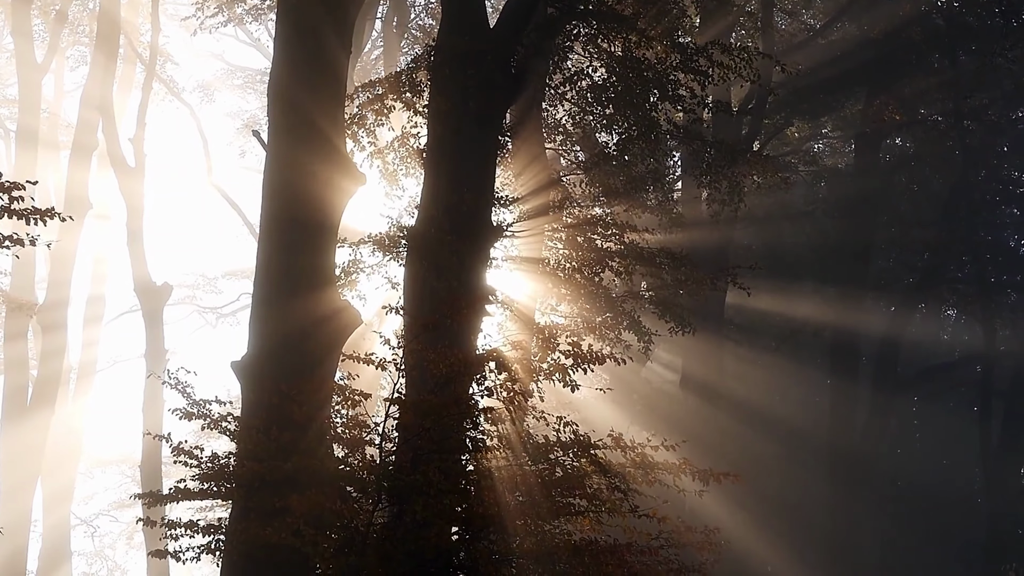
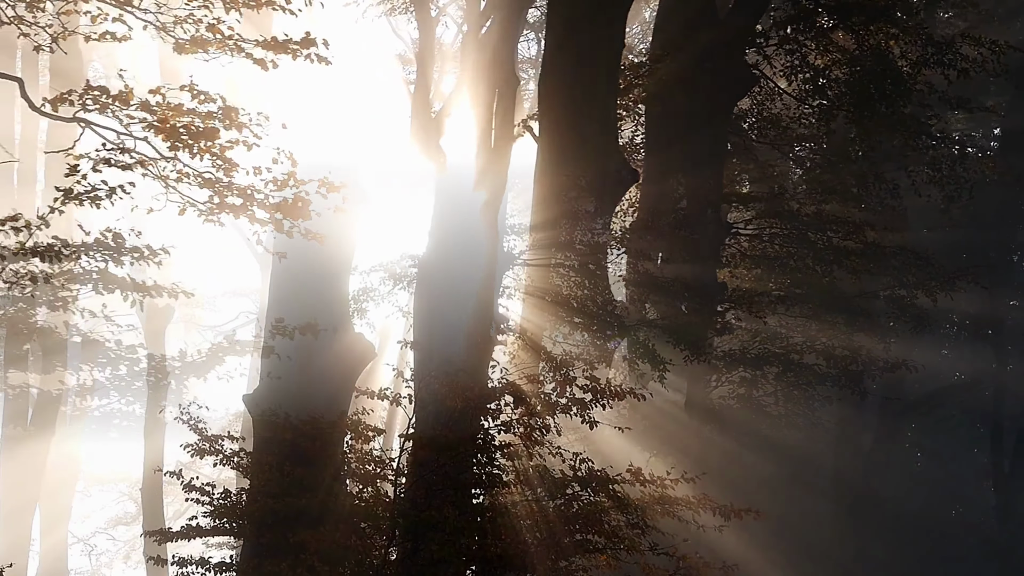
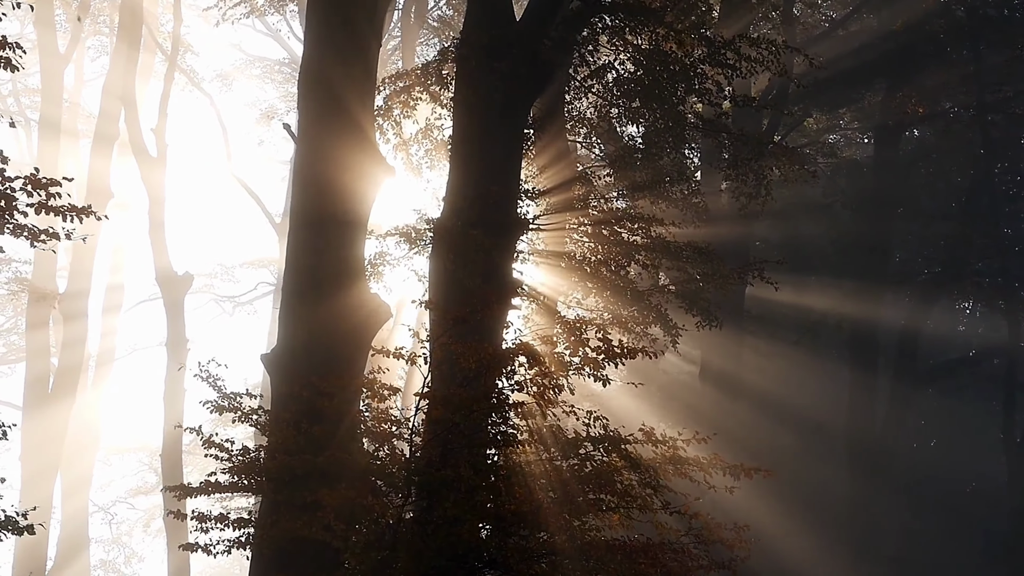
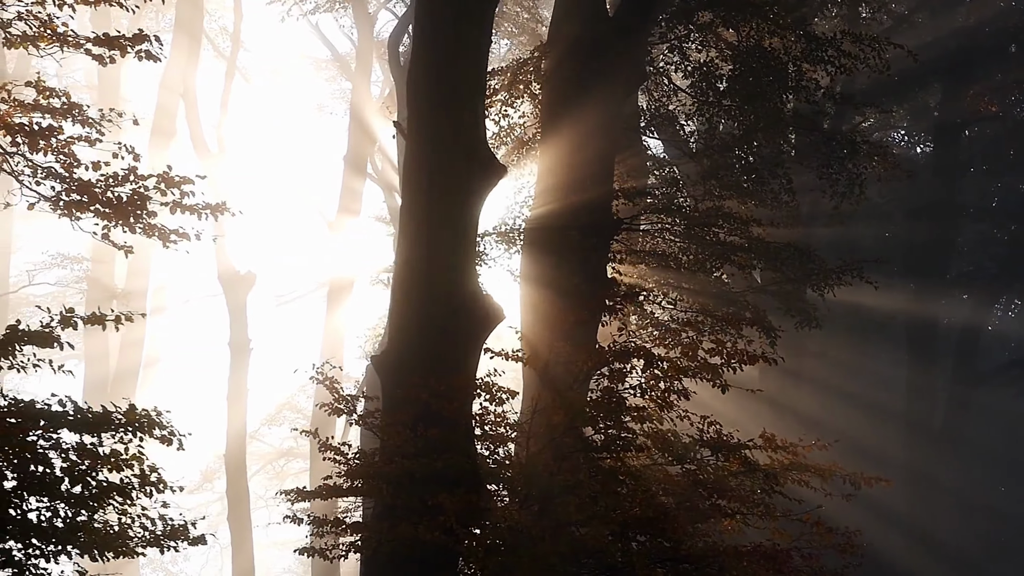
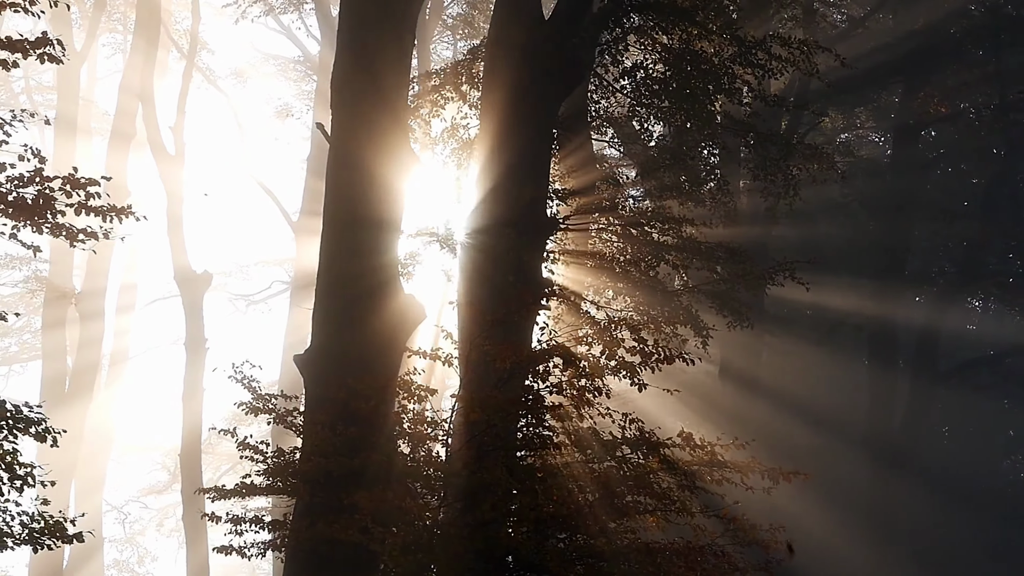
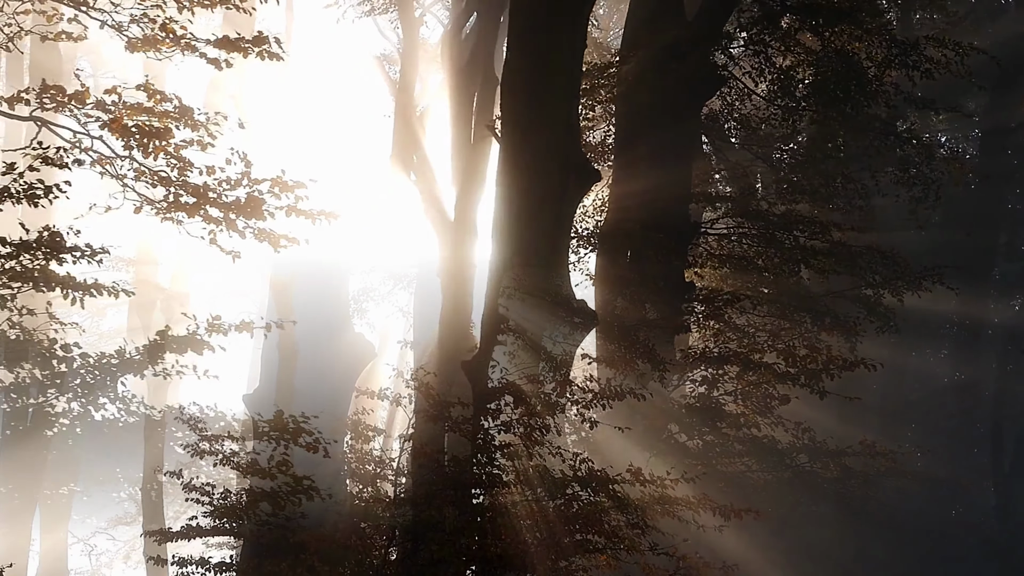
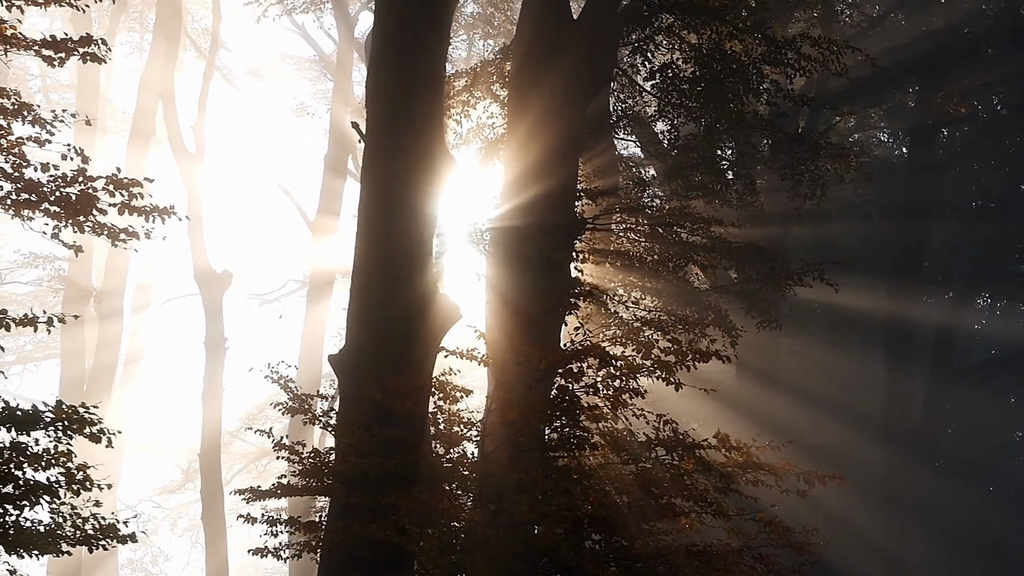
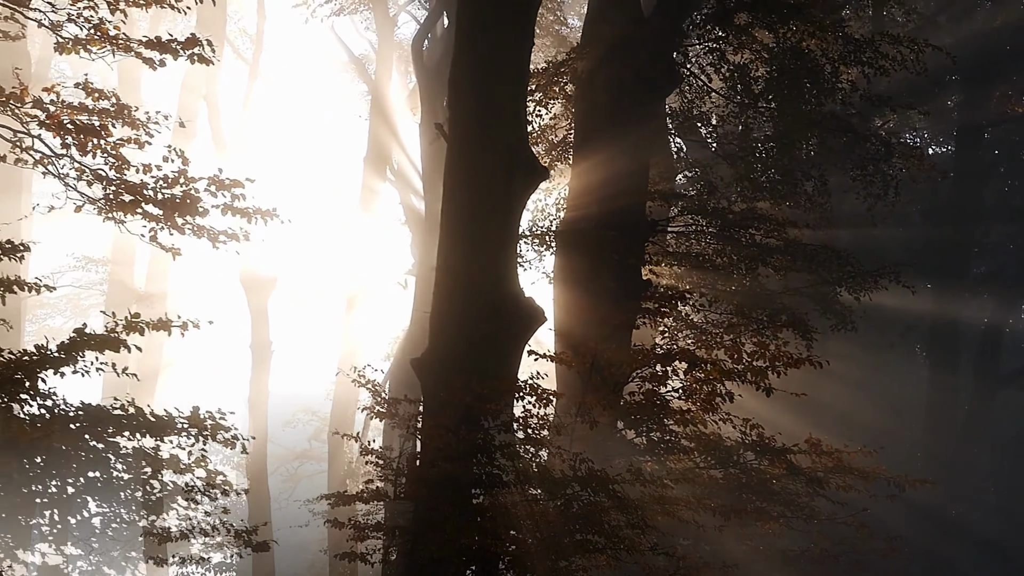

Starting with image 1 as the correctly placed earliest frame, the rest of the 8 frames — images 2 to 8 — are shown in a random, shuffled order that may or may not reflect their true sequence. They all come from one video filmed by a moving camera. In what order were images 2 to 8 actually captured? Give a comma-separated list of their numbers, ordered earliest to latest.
3, 5, 7, 4, 8, 6, 2
